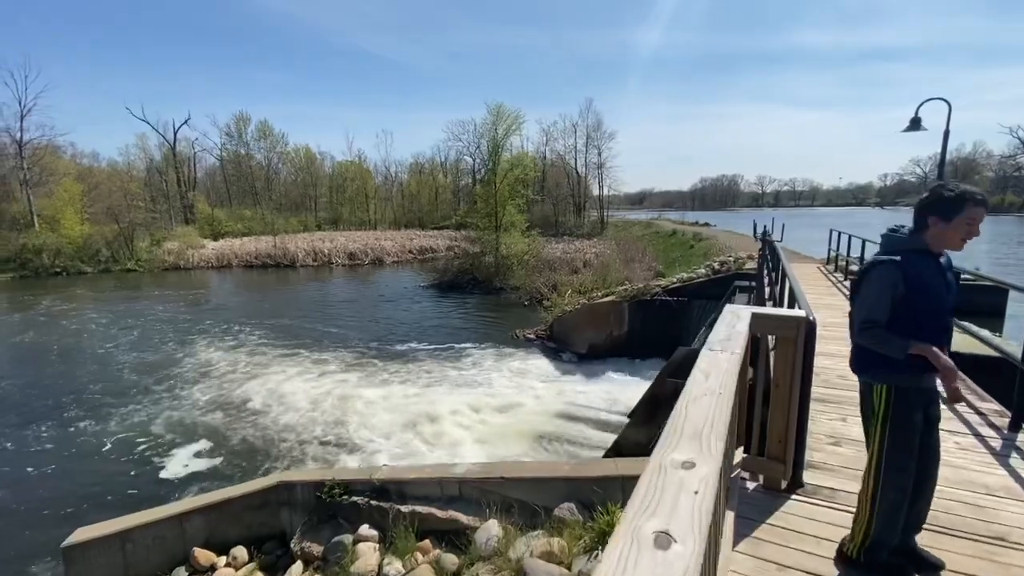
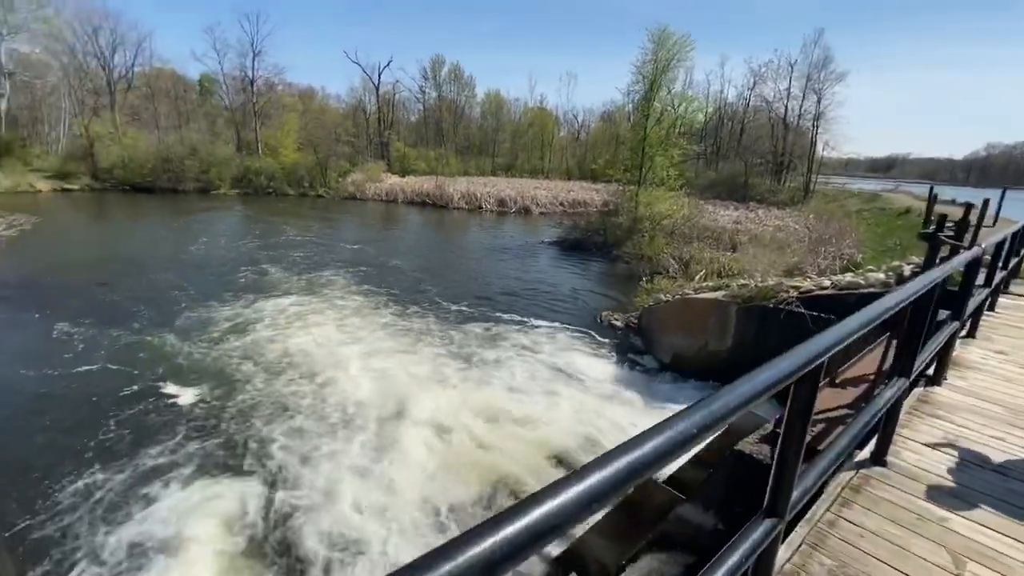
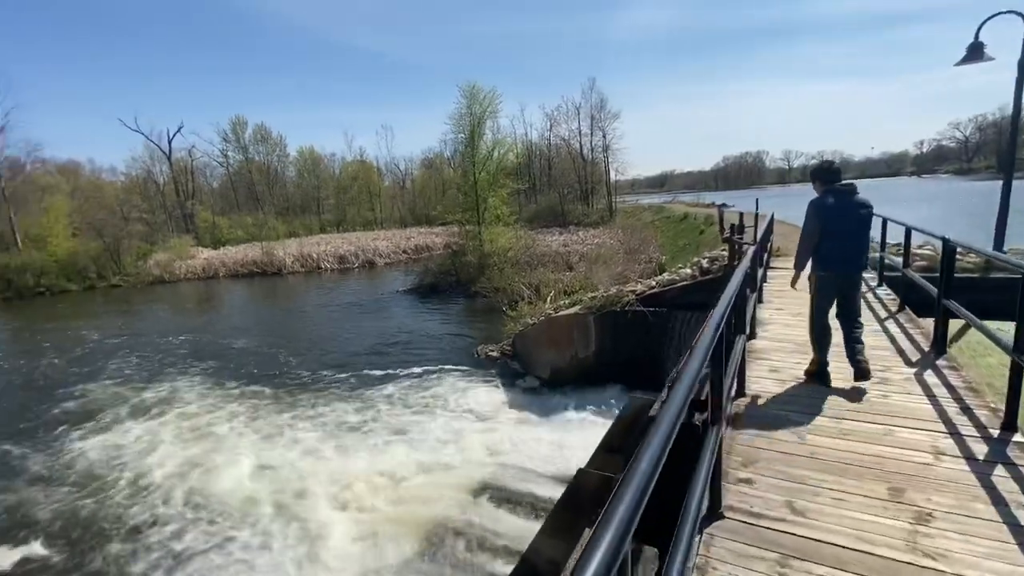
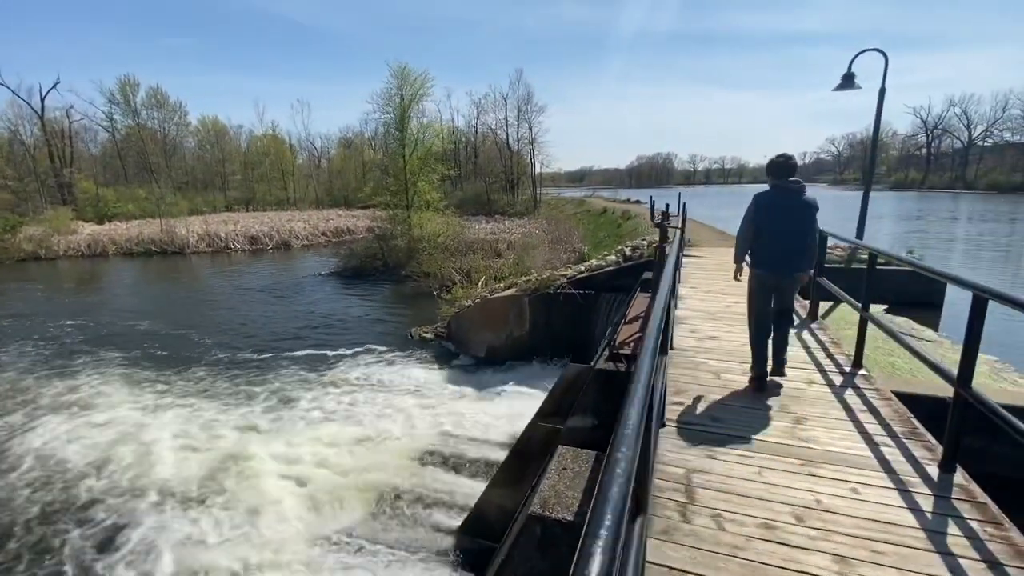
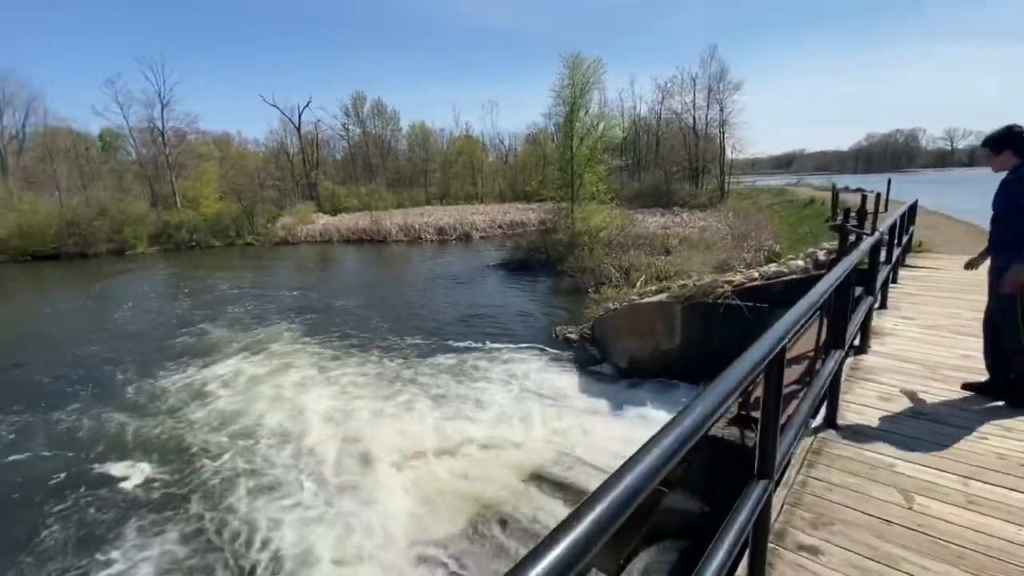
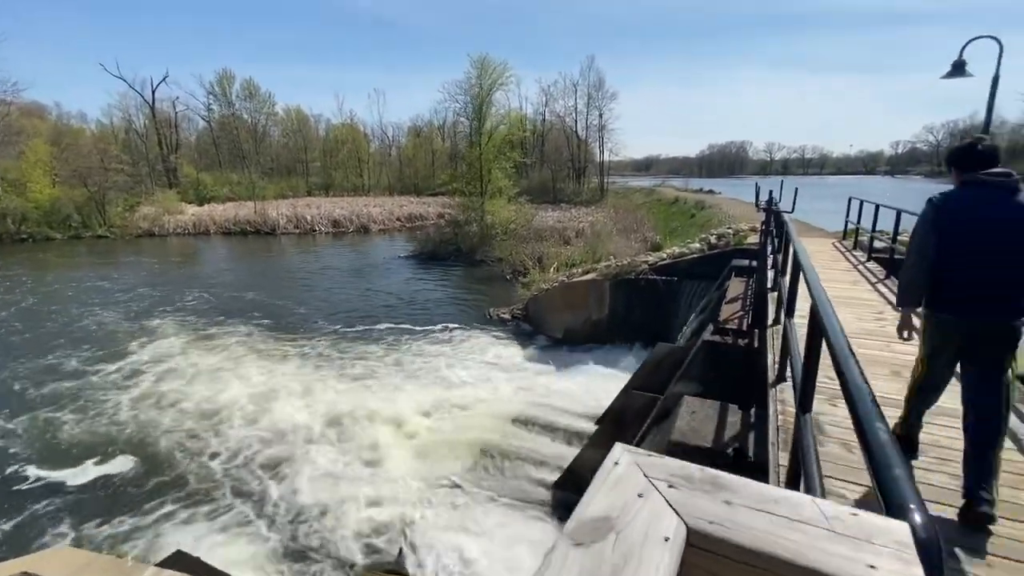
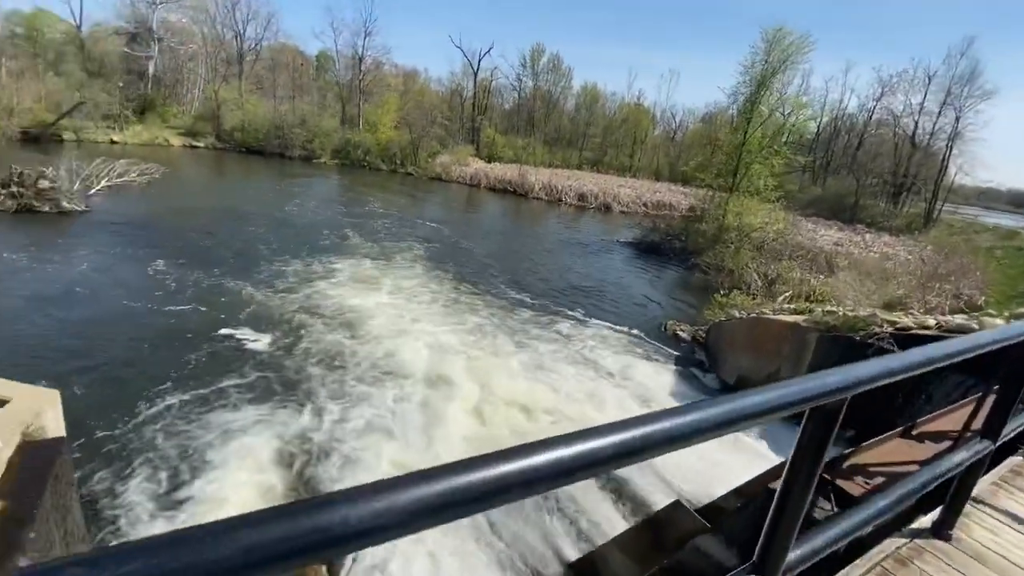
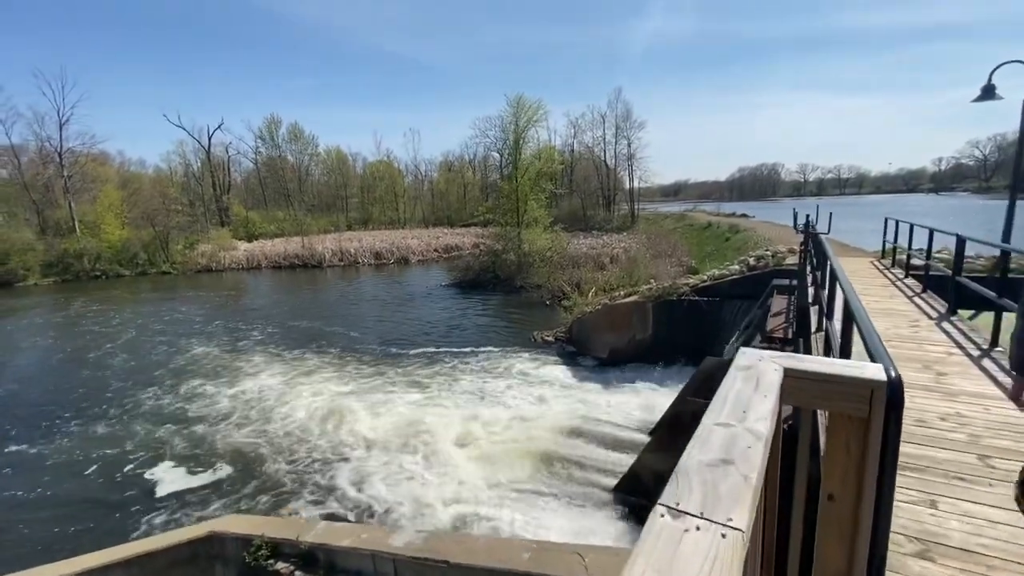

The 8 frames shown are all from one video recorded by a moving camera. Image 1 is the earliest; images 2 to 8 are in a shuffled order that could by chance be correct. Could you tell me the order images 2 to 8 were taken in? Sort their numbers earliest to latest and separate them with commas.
8, 6, 4, 3, 5, 2, 7
